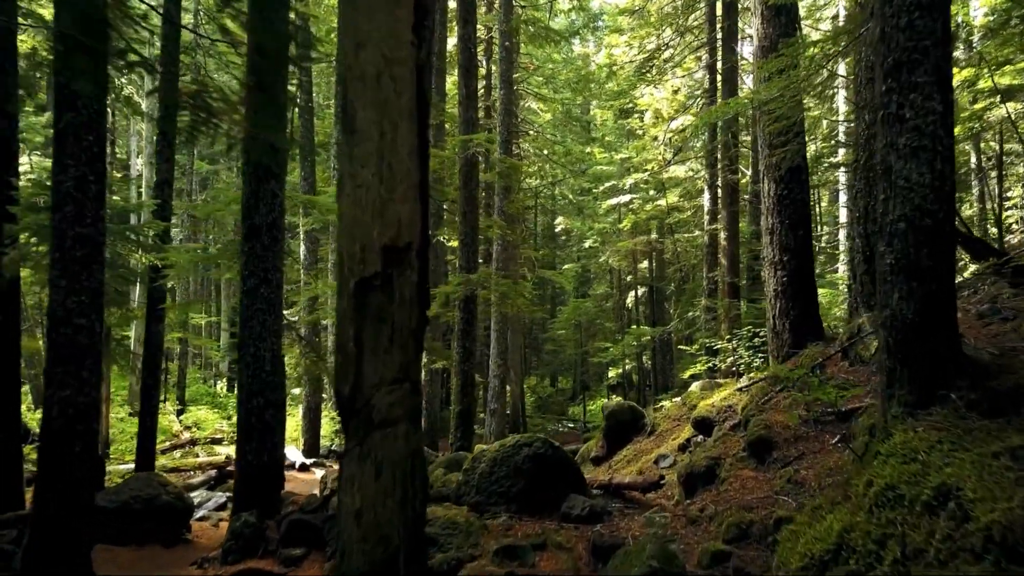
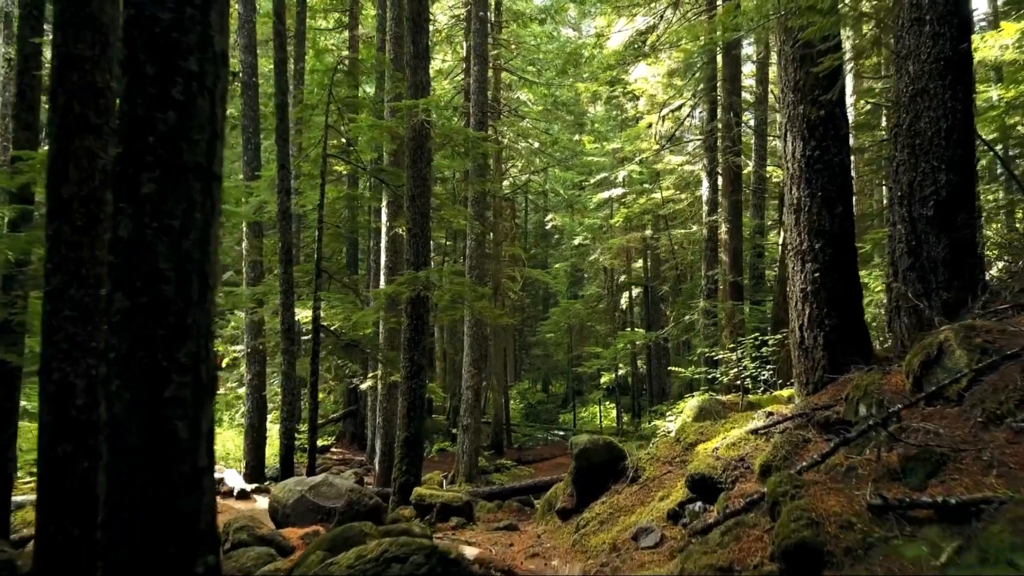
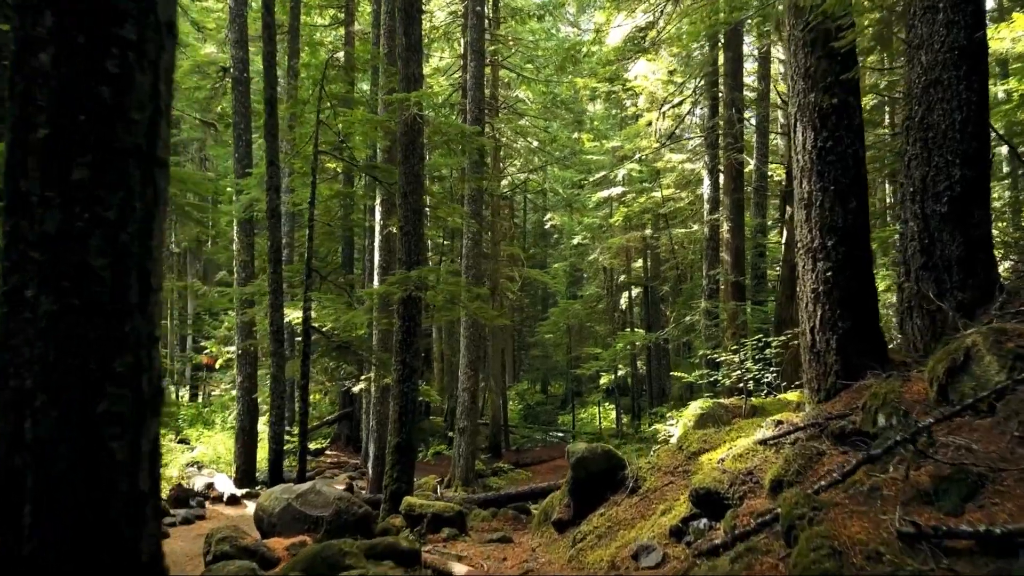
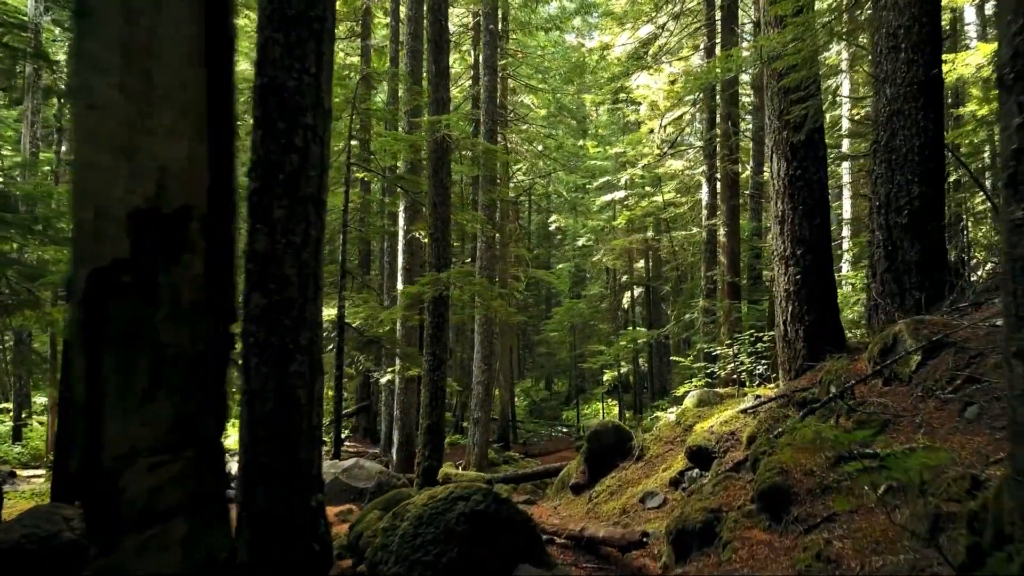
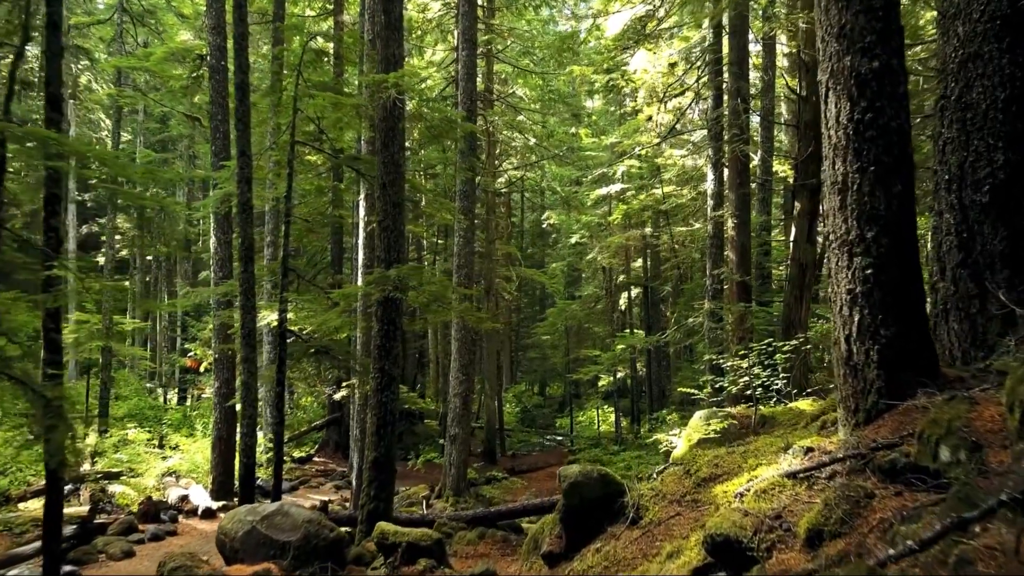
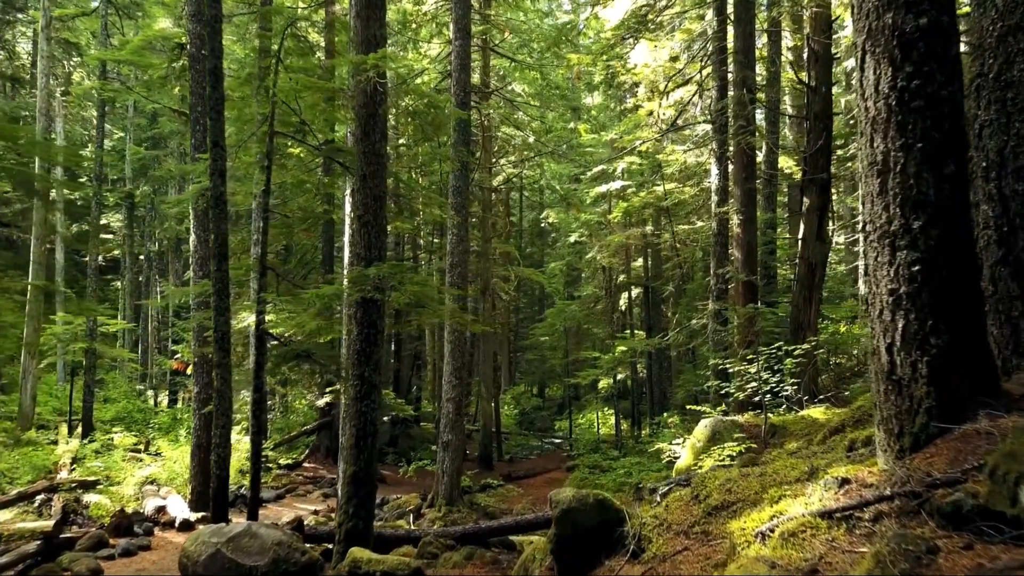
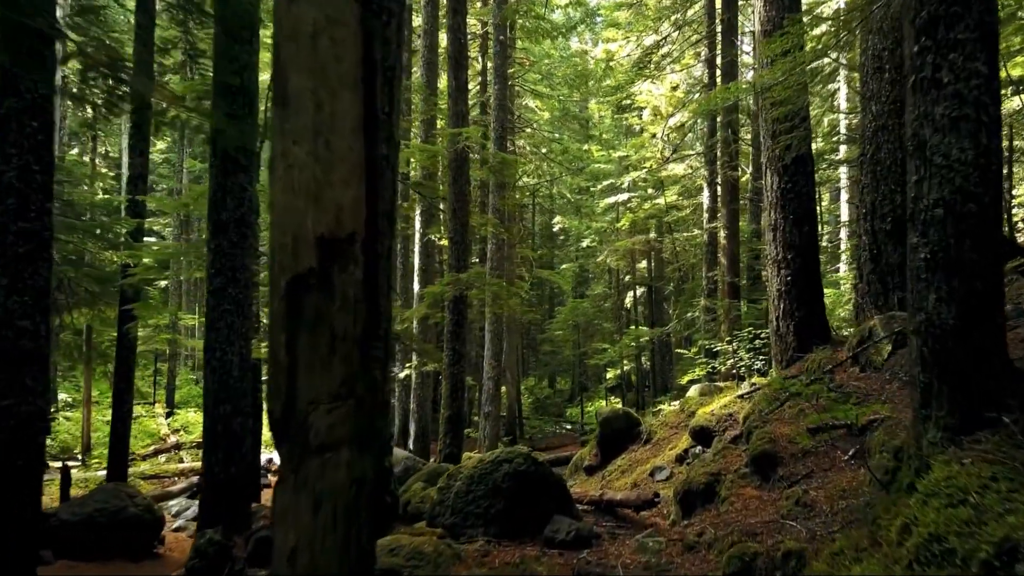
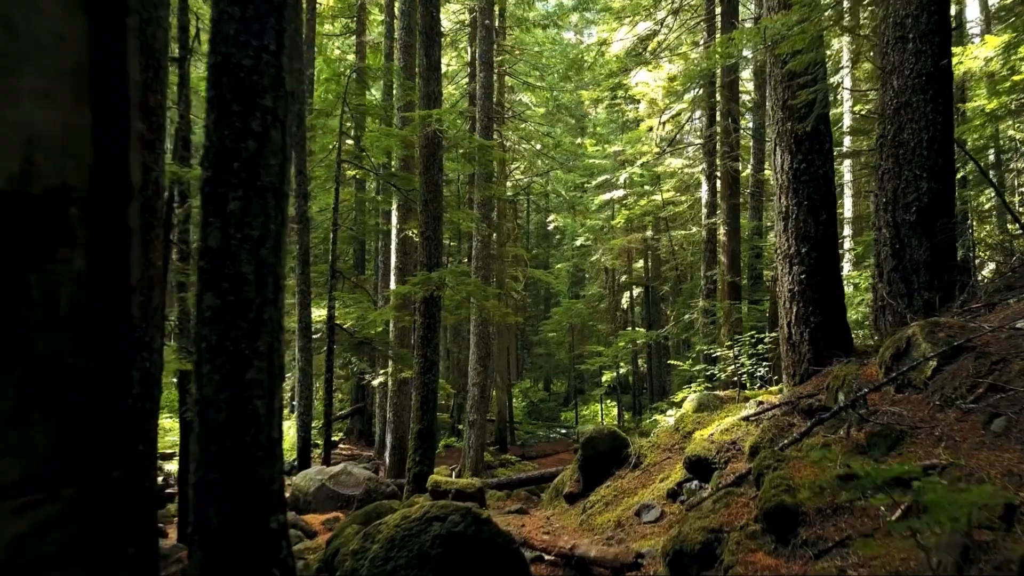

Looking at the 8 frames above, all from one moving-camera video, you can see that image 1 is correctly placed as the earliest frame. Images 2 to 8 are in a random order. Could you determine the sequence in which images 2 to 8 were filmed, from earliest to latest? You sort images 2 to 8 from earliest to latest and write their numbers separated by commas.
7, 4, 8, 2, 3, 5, 6
